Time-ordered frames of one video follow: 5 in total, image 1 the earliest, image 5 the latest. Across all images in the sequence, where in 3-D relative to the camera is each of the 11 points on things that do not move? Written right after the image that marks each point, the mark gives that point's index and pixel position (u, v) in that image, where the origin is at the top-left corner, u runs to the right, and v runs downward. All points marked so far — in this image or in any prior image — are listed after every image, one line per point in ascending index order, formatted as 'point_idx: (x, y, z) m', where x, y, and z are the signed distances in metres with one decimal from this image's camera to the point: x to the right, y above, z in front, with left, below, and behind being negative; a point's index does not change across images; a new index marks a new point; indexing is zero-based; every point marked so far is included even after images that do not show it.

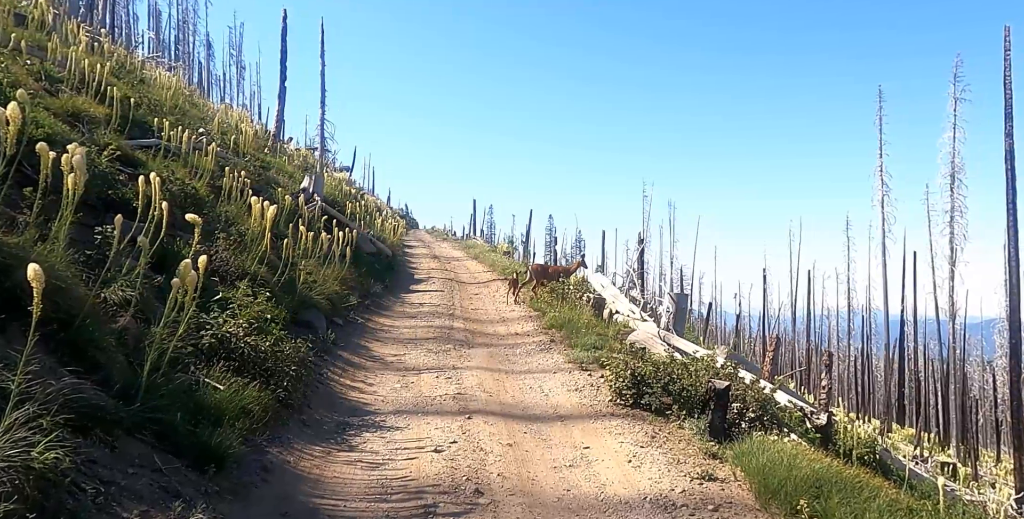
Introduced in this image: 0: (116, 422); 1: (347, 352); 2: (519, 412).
0: (-2.2, -0.9, +4.1) m
1: (-2.1, -1.2, +9.4) m
2: (+0.1, -1.5, +7.2) m
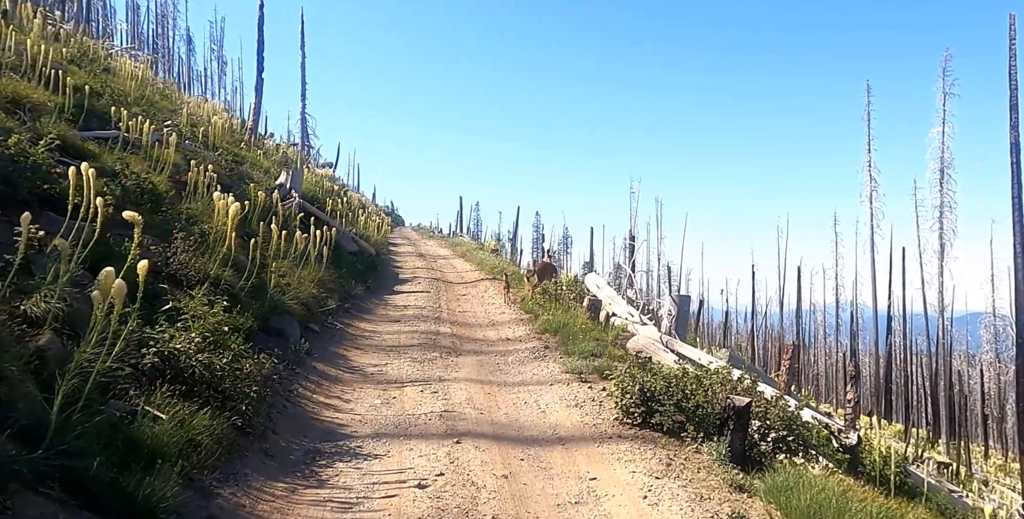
0: (-2.2, -1.0, +3.2) m
1: (-2.2, -1.2, +8.6) m
2: (0.0, -1.5, +6.4) m
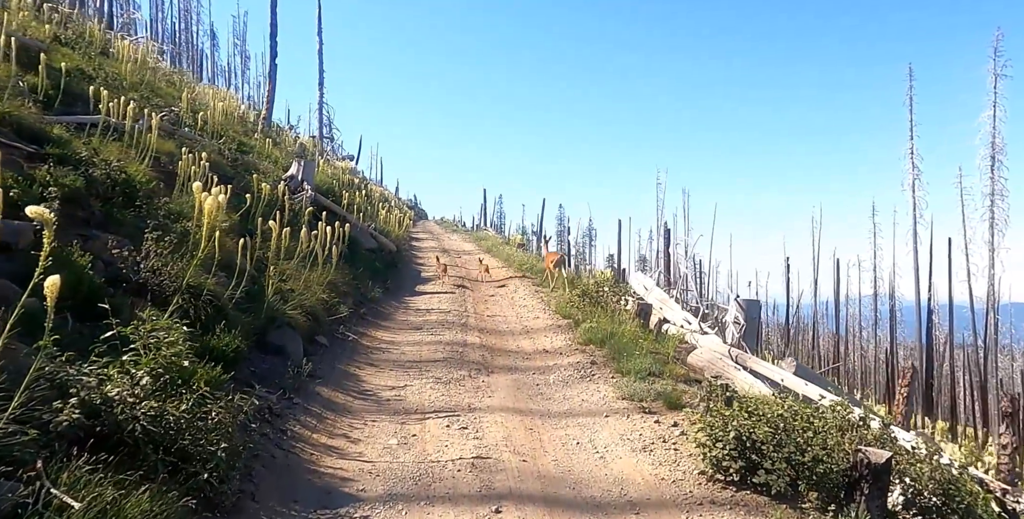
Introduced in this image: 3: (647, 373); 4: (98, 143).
0: (-2.0, -1.0, +1.8) m
1: (-1.8, -1.3, +7.1) m
2: (+0.4, -1.6, +4.9) m
3: (+1.5, -1.2, +7.8) m
4: (-4.7, +1.3, +8.2) m
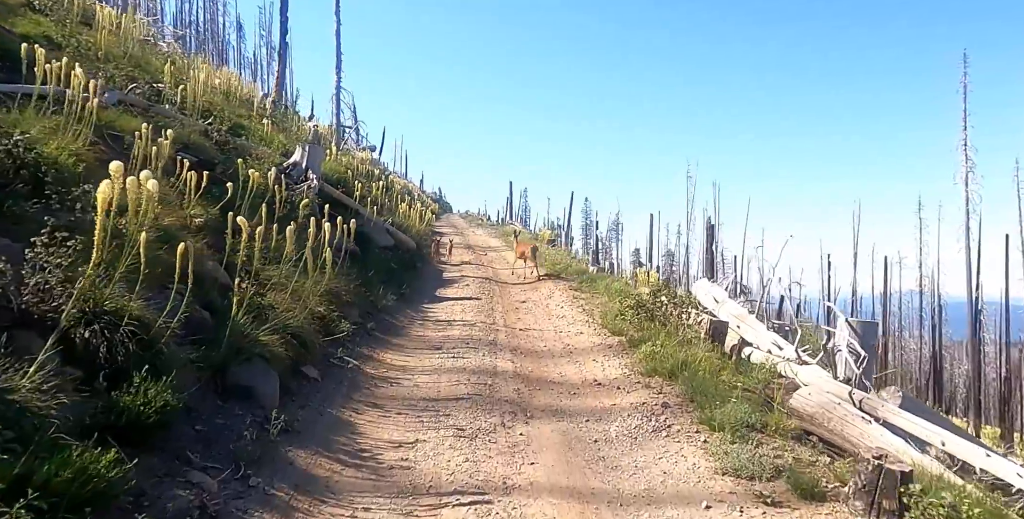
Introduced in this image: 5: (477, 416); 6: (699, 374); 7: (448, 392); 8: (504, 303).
0: (-1.8, -1.2, -0.2) m
1: (-1.4, -1.3, +5.1) m
2: (+0.7, -1.7, +2.8) m
3: (+1.8, -1.3, +5.7) m
4: (-4.3, +1.3, +6.3) m
5: (-0.3, -1.4, +6.3) m
6: (+1.9, -1.1, +7.2) m
7: (-0.6, -1.3, +7.1) m
8: (-0.1, -0.8, +13.2) m
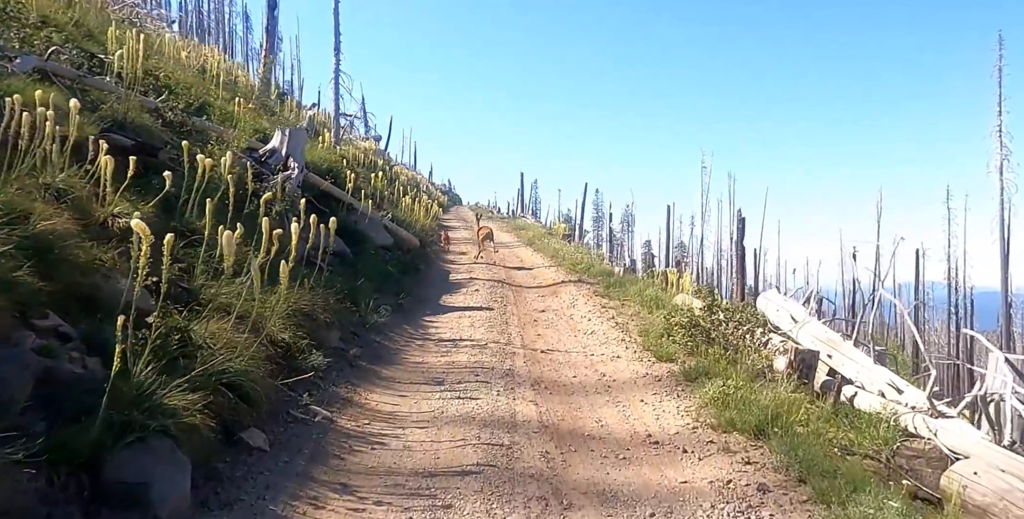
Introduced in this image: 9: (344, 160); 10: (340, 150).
0: (-1.7, -1.4, -2.2) m
1: (-1.3, -1.5, +3.1) m
2: (+0.8, -1.9, +0.8) m
3: (+2.0, -1.4, +3.7) m
4: (-4.1, +1.1, +4.3) m
5: (-0.1, -1.5, +4.3) m
6: (+2.1, -1.2, +5.2) m
7: (-0.4, -1.4, +5.1) m
8: (+0.1, -0.8, +11.2) m
9: (-3.9, +2.3, +16.8) m
10: (-4.6, +3.0, +19.7) m
